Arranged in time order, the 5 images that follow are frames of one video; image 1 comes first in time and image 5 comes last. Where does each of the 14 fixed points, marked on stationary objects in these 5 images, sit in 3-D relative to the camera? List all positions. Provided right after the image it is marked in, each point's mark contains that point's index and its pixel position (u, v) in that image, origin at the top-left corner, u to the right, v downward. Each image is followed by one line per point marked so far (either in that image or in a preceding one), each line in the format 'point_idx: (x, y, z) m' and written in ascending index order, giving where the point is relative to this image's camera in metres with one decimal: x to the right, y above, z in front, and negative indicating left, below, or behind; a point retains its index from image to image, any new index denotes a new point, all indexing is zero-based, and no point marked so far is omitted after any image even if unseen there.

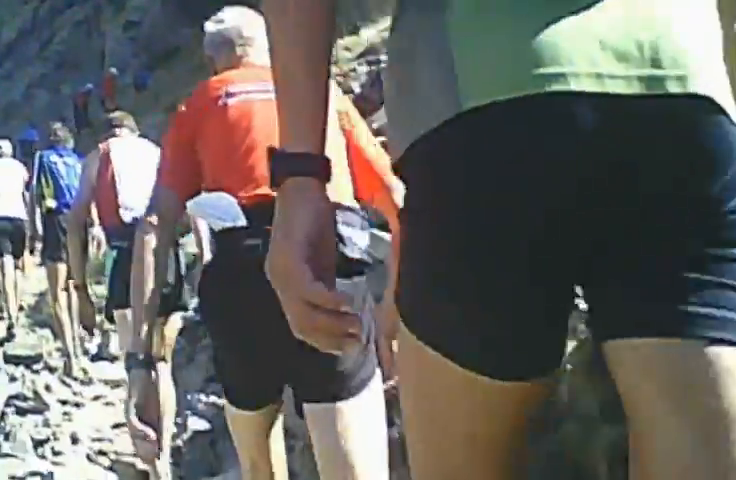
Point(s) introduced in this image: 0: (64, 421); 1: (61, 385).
0: (-3.1, -1.8, +14.0) m
1: (-3.4, -1.6, +15.5) m
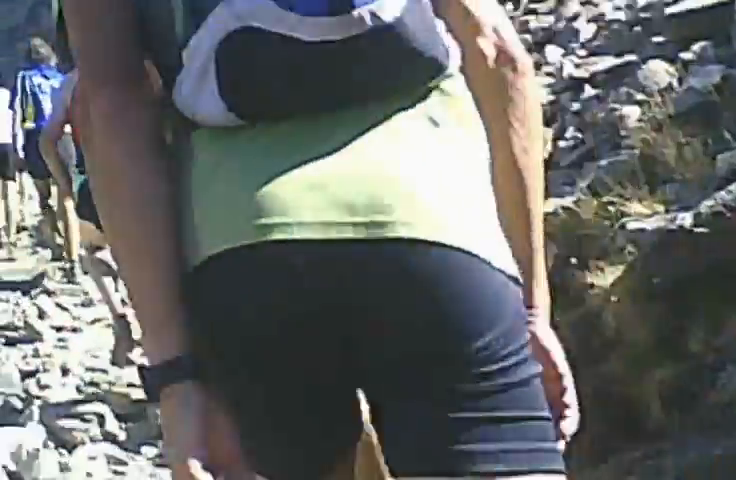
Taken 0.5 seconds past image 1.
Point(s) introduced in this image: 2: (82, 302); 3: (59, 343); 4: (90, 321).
0: (-3.1, -1.1, +13.6) m
1: (-3.4, -0.8, +15.1) m
2: (-3.2, -0.7, +15.3) m
3: (-3.1, -1.0, +13.8) m
4: (-2.9, -0.9, +14.6) m
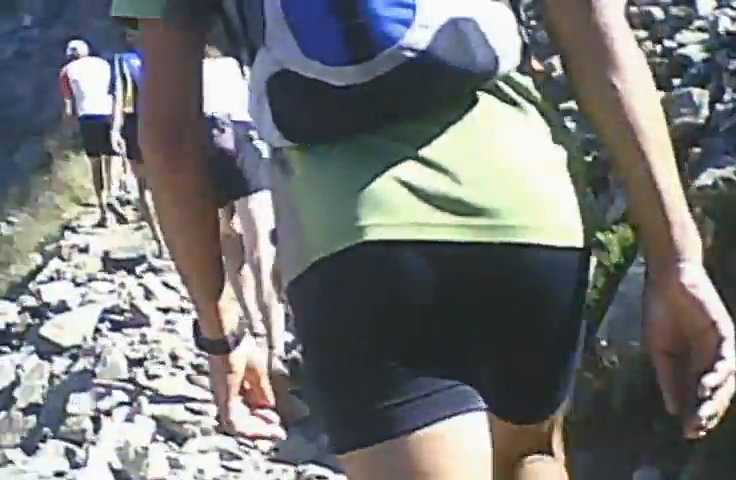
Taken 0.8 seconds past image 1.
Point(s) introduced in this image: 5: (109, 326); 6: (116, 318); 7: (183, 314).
0: (-1.9, -0.9, +13.0) m
1: (-2.1, -0.5, +14.5) m
2: (-1.9, -0.4, +14.7) m
3: (-1.9, -0.8, +13.2) m
4: (-1.7, -0.6, +13.9) m
5: (-2.6, -0.8, +13.7) m
6: (-2.5, -0.8, +13.7) m
7: (-1.8, -0.7, +13.6) m
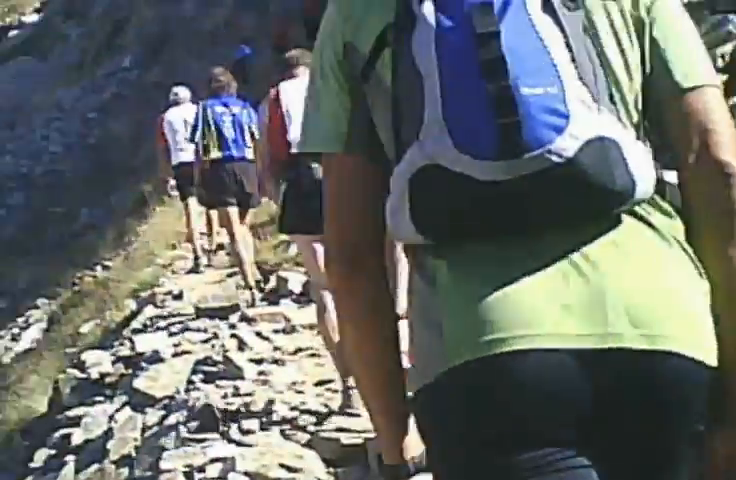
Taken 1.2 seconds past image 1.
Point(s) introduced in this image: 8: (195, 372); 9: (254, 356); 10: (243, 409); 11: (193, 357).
0: (-1.0, -1.3, +12.6) m
1: (-1.1, -1.0, +14.1) m
2: (-0.9, -0.9, +14.3) m
3: (-1.0, -1.3, +12.9) m
4: (-0.8, -1.1, +13.6) m
5: (-1.6, -1.3, +13.3) m
6: (-1.5, -1.3, +13.4) m
7: (-0.9, -1.2, +13.2) m
8: (-1.7, -1.3, +13.7) m
9: (-1.1, -1.1, +13.5) m
10: (-1.1, -1.5, +12.1) m
11: (-1.8, -1.2, +14.0) m
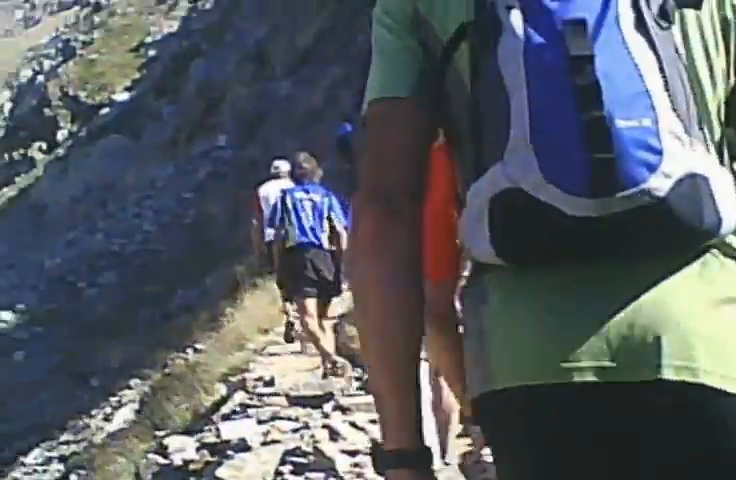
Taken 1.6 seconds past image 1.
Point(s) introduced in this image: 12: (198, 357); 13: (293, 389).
0: (-0.2, -2.1, +11.9) m
1: (-0.2, -1.9, +13.5) m
2: (+0.1, -1.8, +13.6) m
3: (-0.1, -2.1, +12.2) m
4: (+0.2, -1.9, +12.9) m
5: (-0.7, -2.1, +12.7) m
6: (-0.6, -2.0, +12.8) m
7: (0.0, -2.0, +12.5) m
8: (-0.8, -2.1, +13.0) m
9: (-0.2, -1.9, +12.9) m
10: (-0.3, -2.2, +11.4) m
11: (-0.8, -2.0, +13.4) m
12: (-2.4, -1.7, +19.6) m
13: (-0.9, -1.7, +15.5) m
